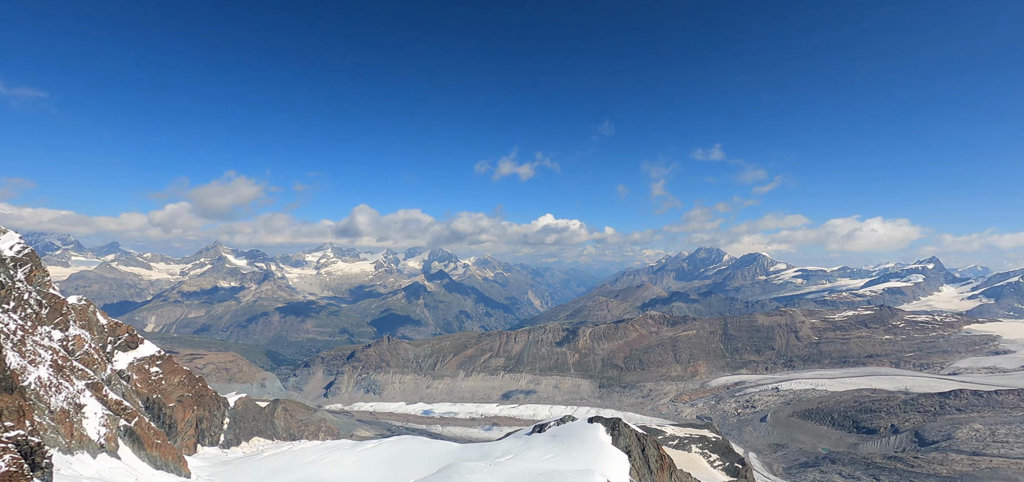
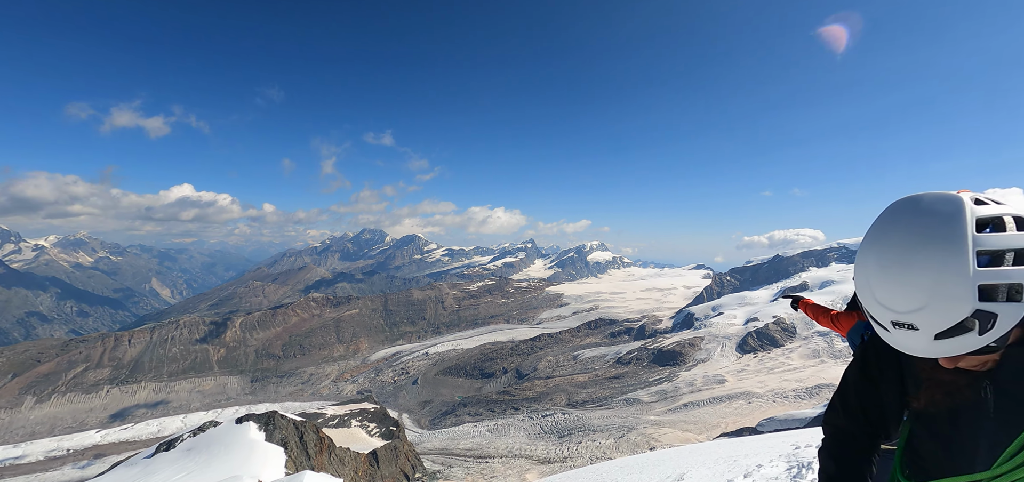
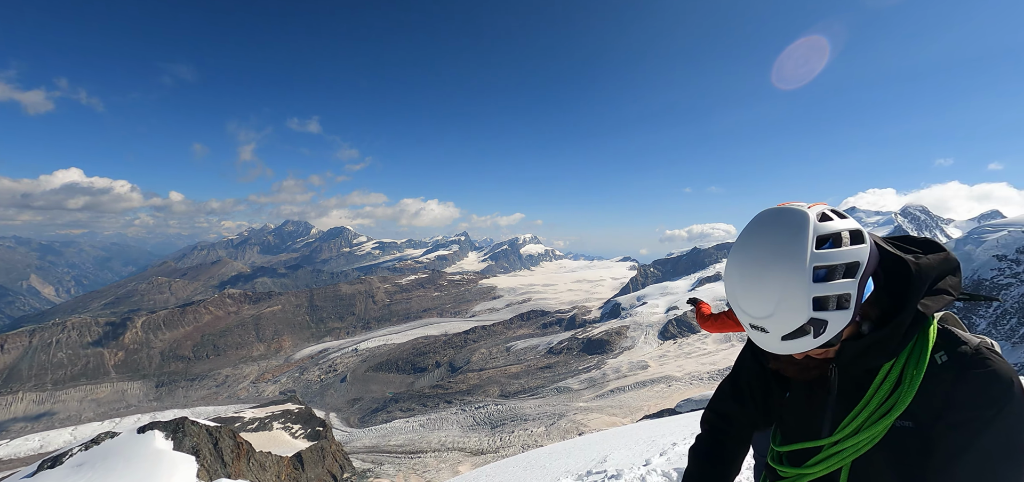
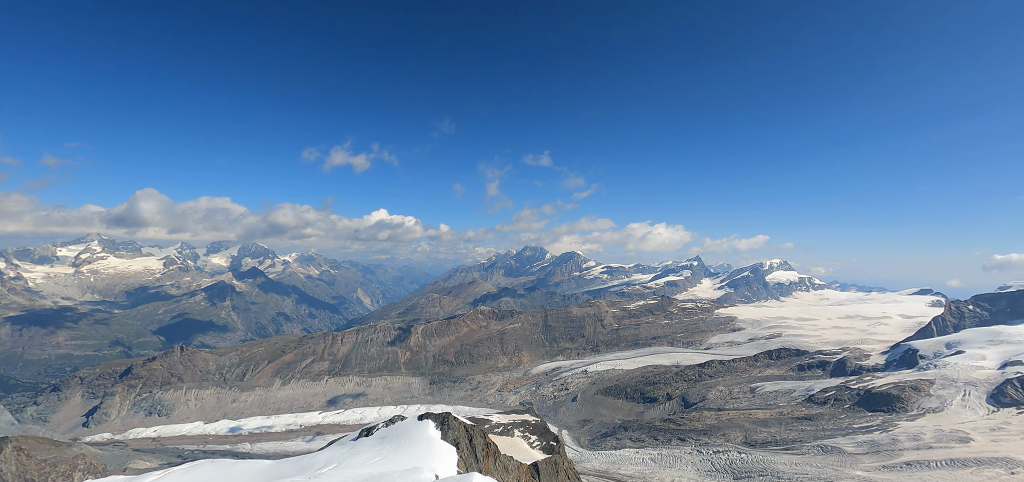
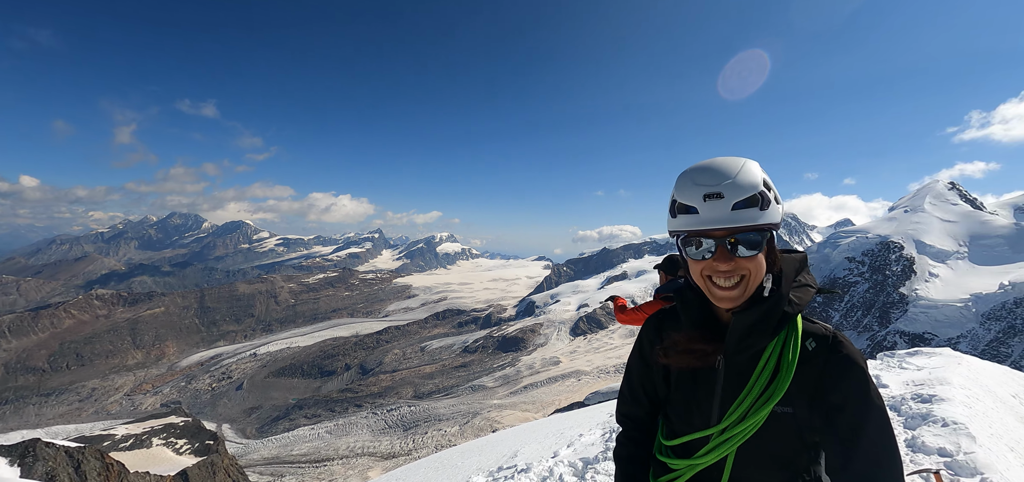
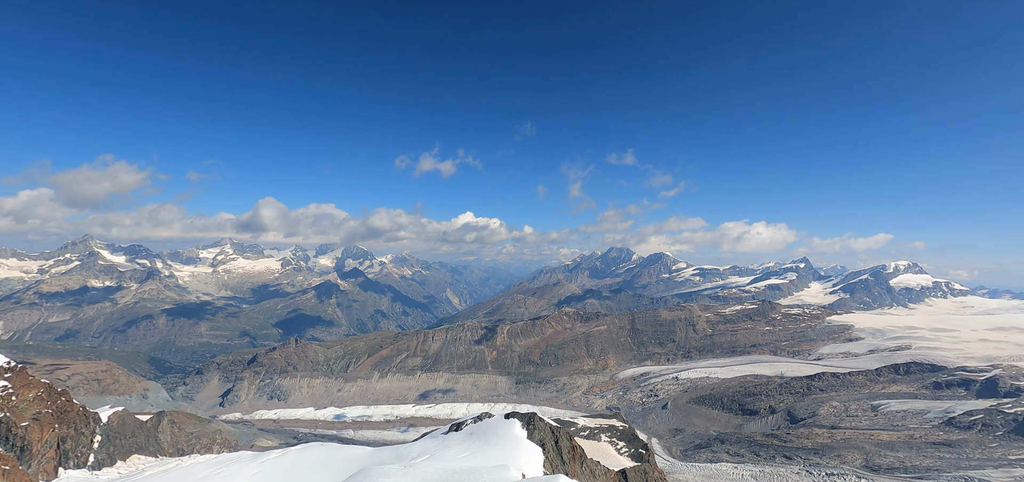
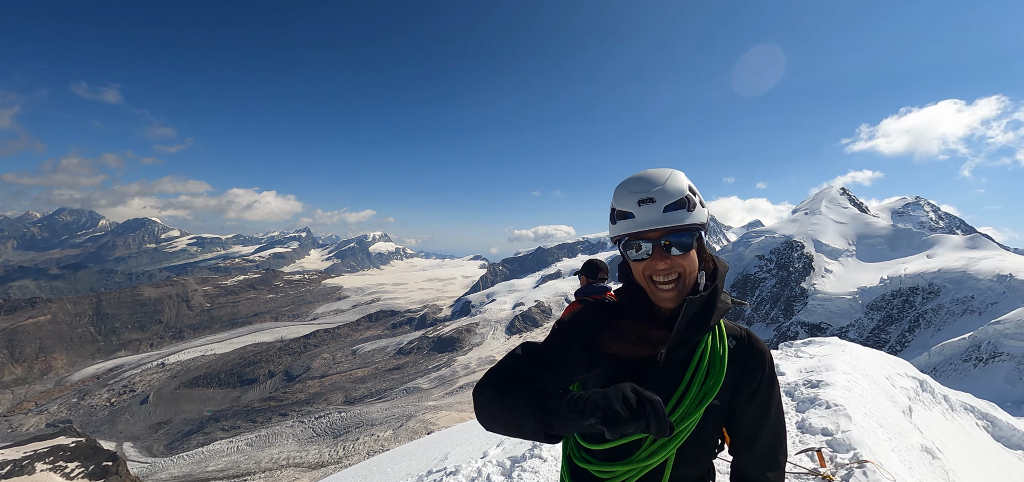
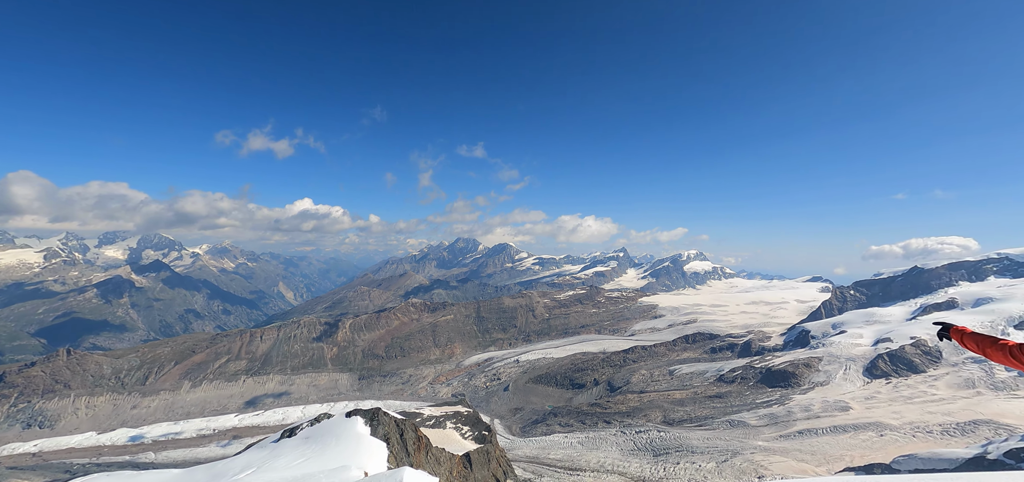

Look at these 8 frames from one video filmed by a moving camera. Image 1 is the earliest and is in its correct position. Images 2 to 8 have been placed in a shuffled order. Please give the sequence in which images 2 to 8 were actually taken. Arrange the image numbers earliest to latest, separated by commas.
6, 4, 8, 2, 3, 5, 7
